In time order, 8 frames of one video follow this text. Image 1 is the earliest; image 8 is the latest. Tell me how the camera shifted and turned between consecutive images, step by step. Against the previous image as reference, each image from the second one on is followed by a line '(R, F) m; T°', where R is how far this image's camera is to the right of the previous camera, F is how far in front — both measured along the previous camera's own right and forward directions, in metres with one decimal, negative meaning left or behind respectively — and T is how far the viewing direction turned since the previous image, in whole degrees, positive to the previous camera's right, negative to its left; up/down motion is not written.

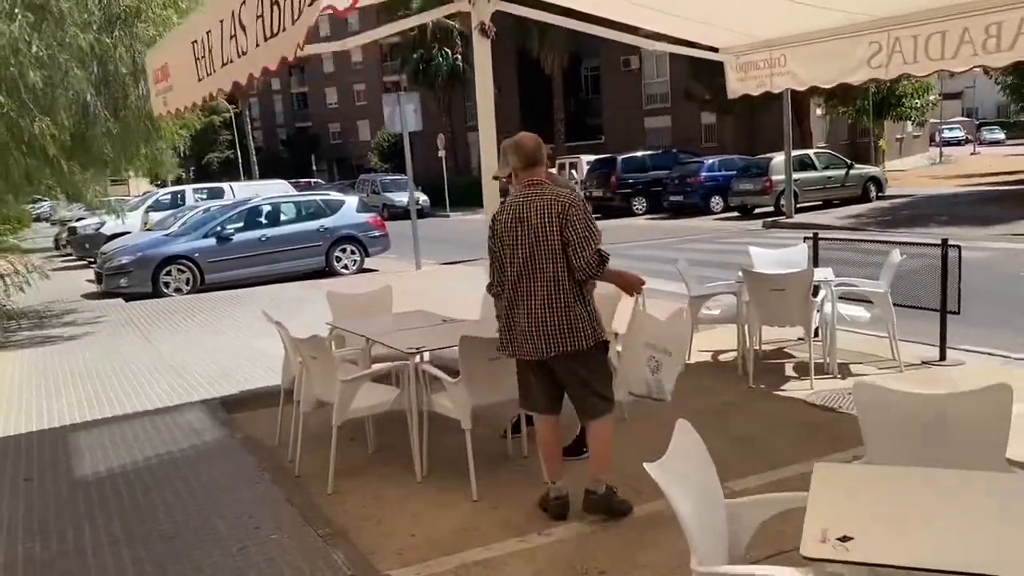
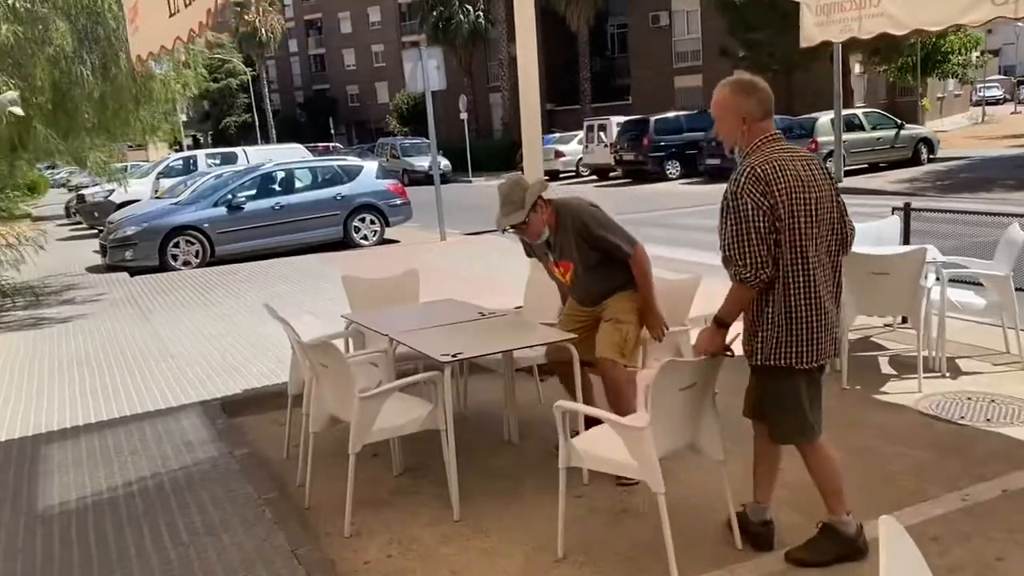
(-0.2, +1.1) m; -1°
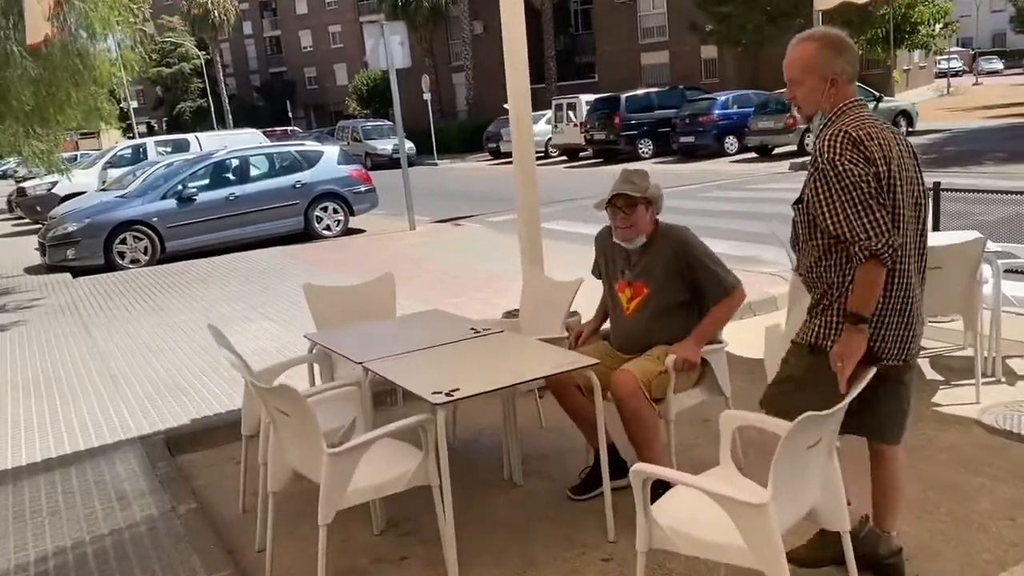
(-0.2, +0.9) m; +2°
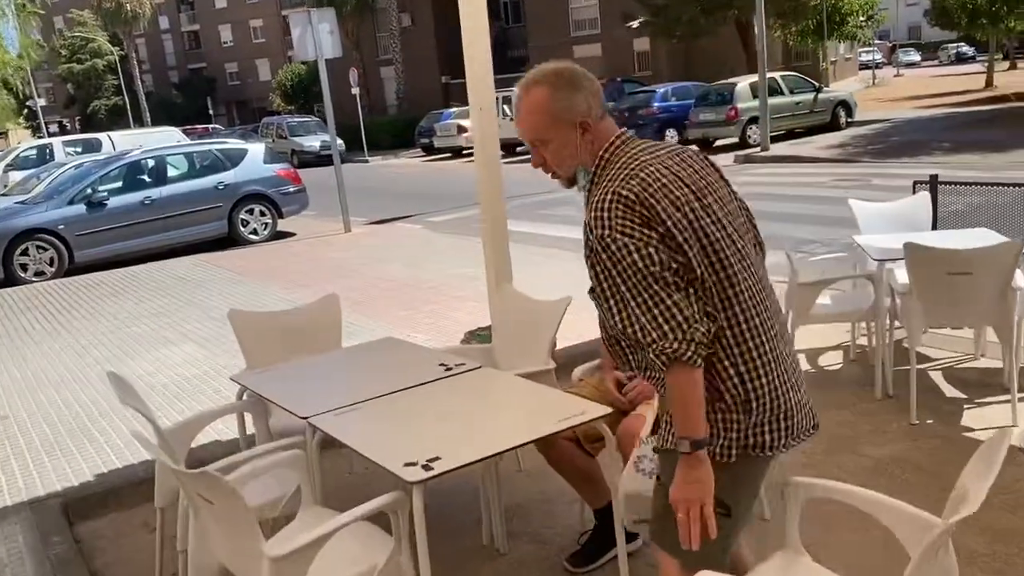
(-0.2, +0.8) m; +4°
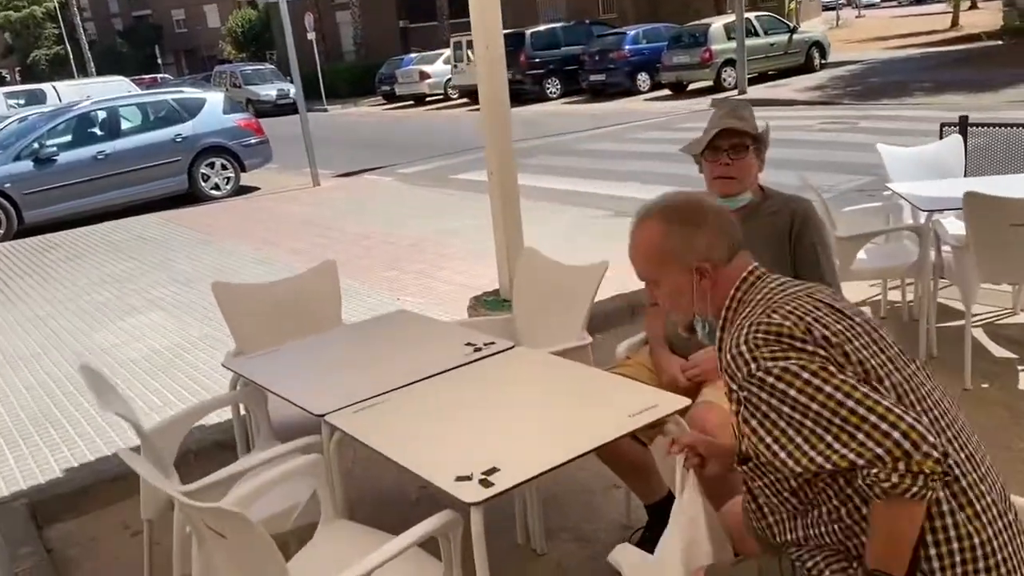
(-0.3, +0.5) m; +3°
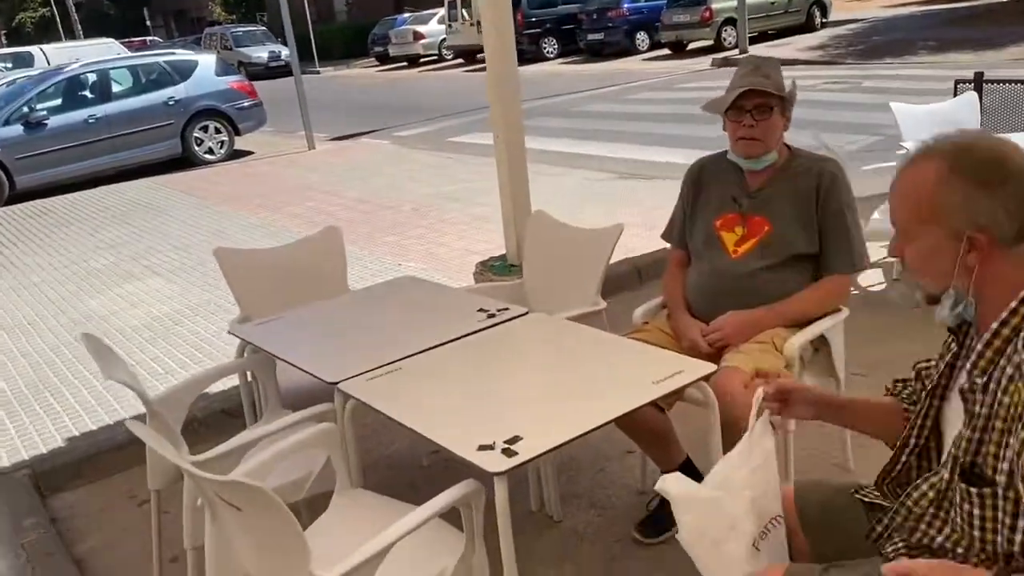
(-0.1, +0.1) m; 0°
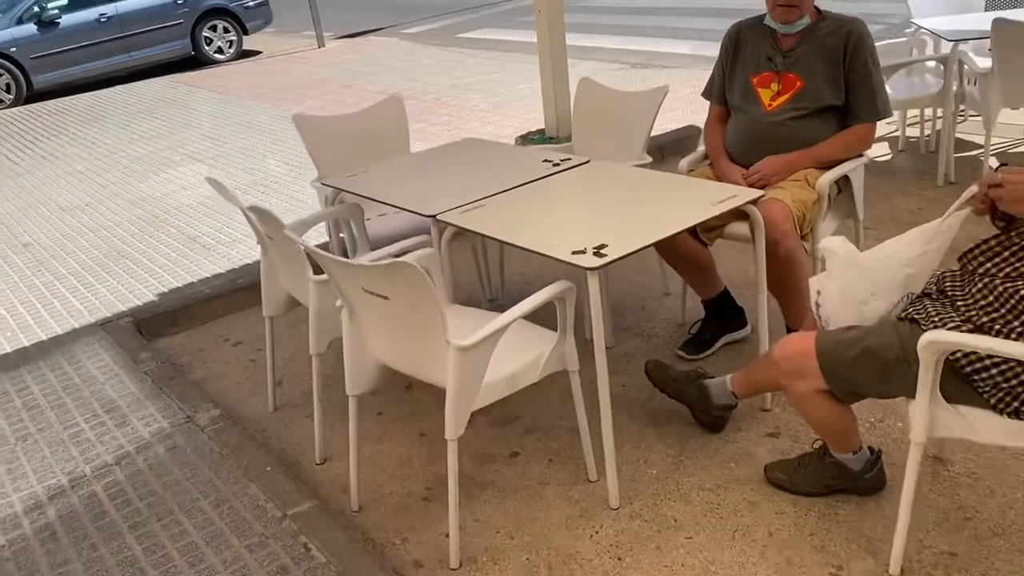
(-0.3, -0.4) m; +1°
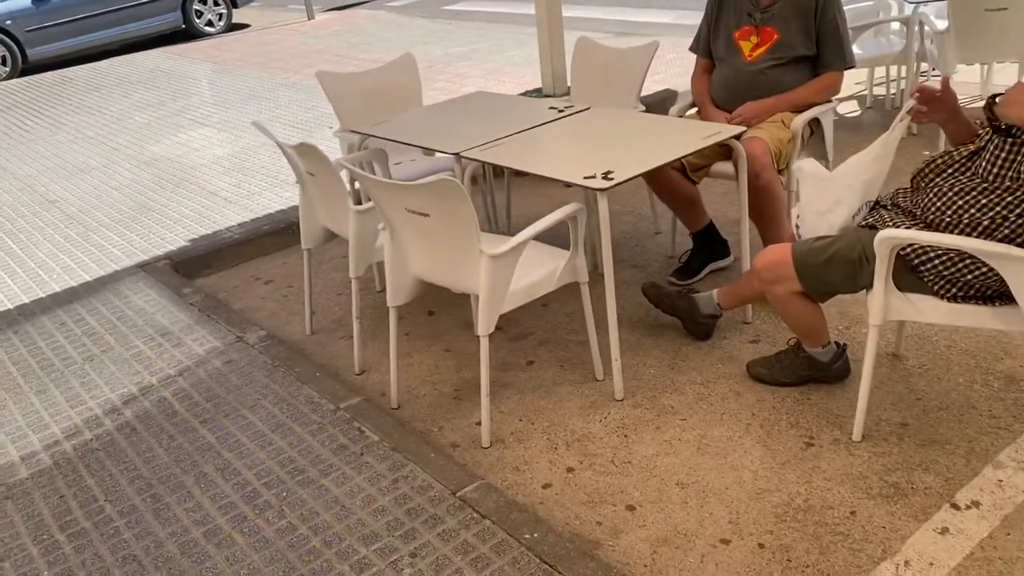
(-0.1, -0.4) m; +1°
